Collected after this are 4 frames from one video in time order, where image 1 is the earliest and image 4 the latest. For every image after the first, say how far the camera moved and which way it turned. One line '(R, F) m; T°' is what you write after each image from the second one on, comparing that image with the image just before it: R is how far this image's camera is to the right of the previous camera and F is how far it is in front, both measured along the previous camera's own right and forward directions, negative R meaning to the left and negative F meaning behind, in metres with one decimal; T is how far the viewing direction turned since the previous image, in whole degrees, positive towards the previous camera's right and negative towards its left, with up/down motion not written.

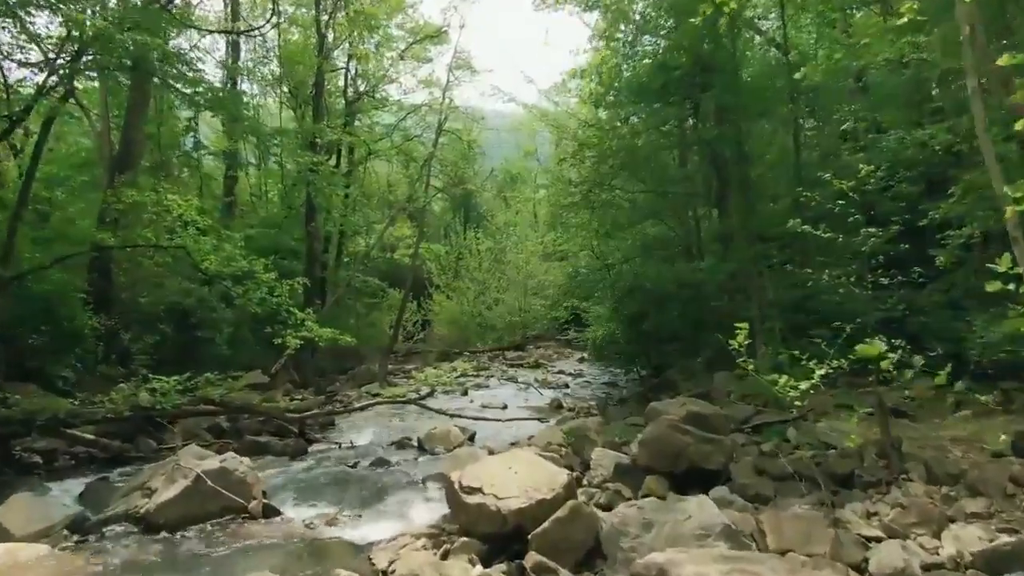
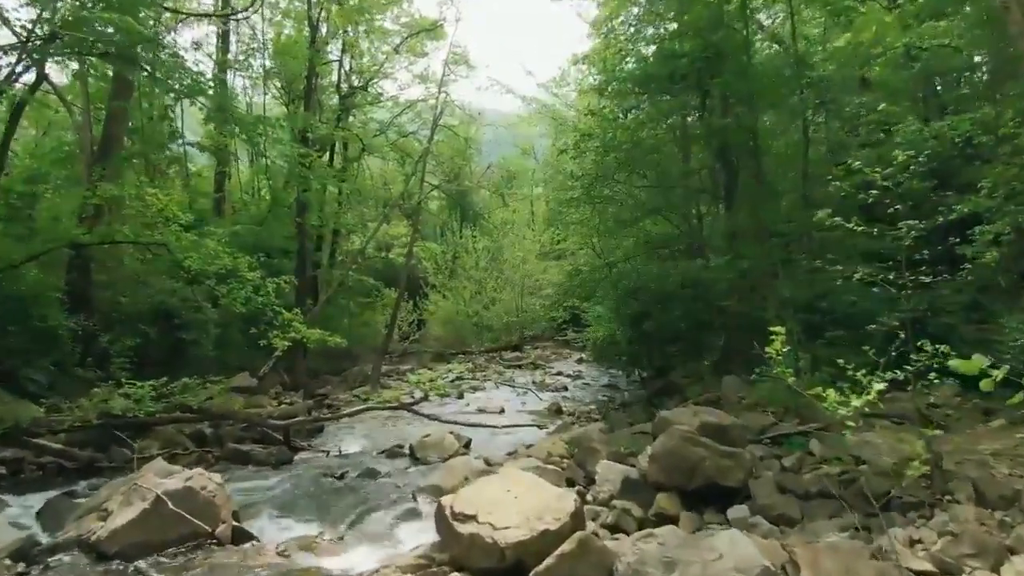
(0.0, +0.6) m; 0°
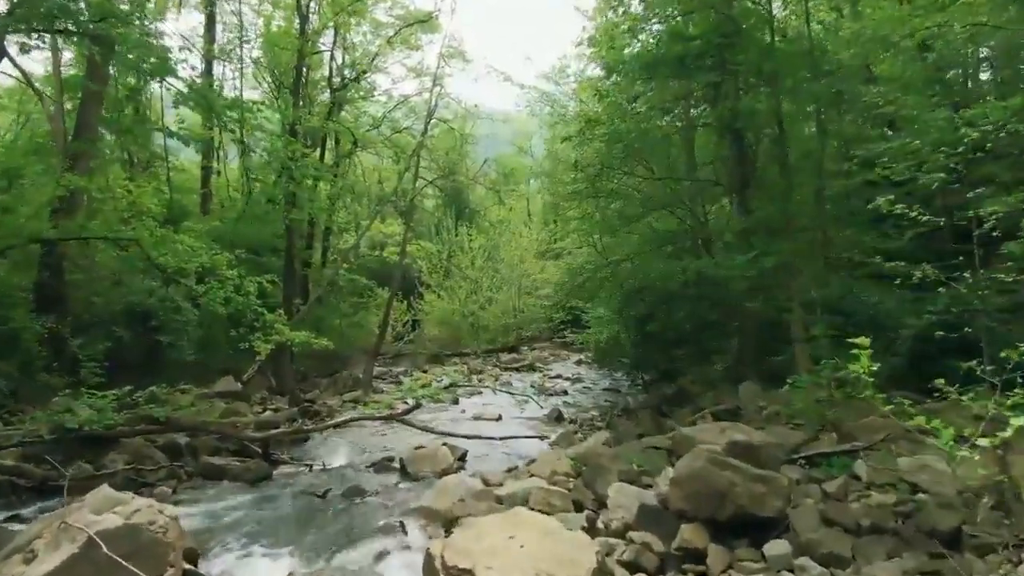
(0.0, +0.9) m; 0°
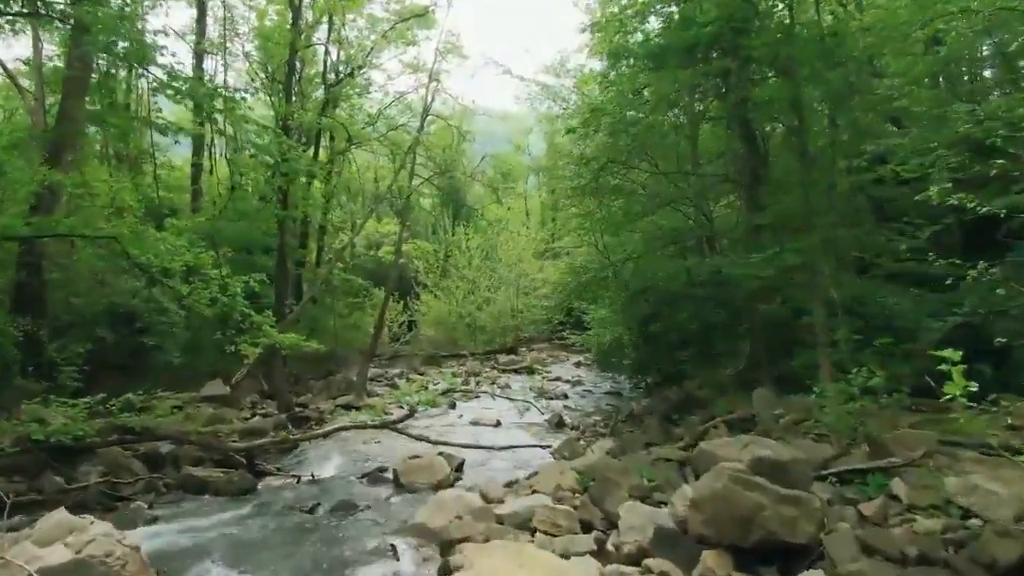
(0.0, +0.6) m; 0°
